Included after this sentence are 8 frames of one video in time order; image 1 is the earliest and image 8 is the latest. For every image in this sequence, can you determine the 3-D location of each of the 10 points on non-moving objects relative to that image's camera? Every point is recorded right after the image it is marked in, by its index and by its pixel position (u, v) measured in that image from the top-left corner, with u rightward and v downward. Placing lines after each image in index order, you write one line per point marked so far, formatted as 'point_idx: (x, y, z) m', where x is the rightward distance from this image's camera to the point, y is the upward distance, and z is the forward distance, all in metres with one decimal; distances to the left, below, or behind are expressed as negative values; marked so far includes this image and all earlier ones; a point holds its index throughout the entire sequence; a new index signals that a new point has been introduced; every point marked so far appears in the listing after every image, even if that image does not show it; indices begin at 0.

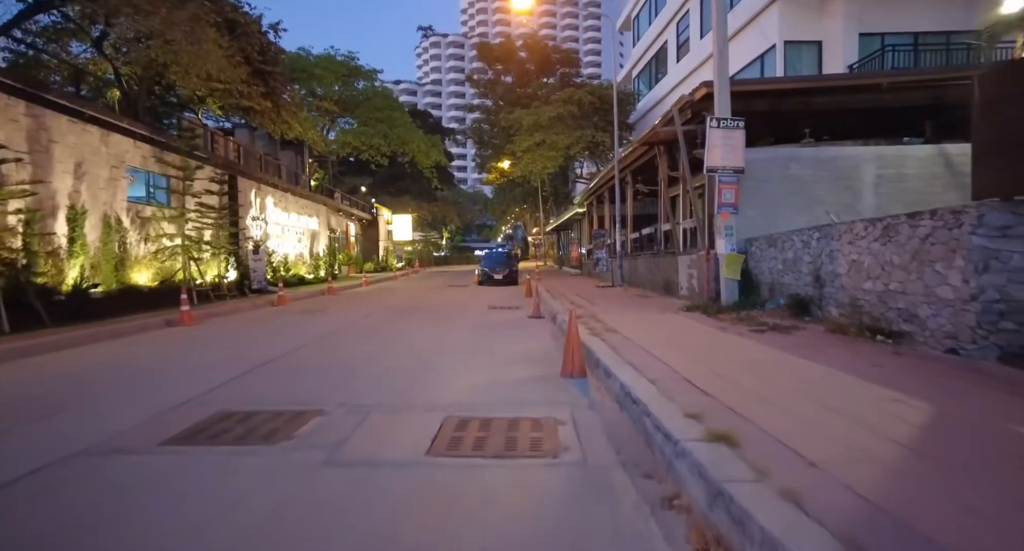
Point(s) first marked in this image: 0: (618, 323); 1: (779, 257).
0: (+2.1, -1.0, +12.0) m
1: (+5.8, +0.4, +12.8) m
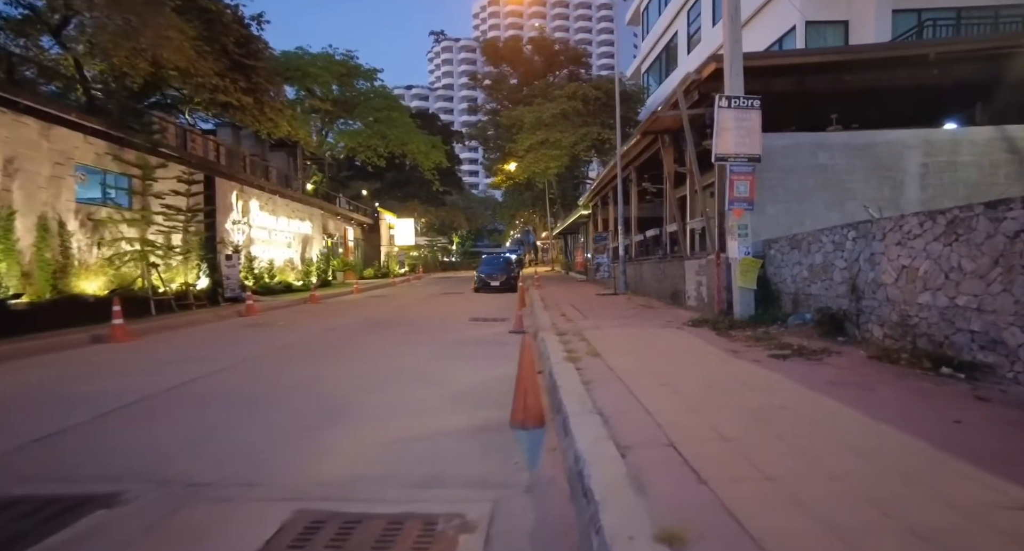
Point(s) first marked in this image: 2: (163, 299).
0: (+1.5, -1.1, +9.8) m
1: (+5.2, +0.2, +10.5) m
2: (-12.7, -0.9, +21.1) m
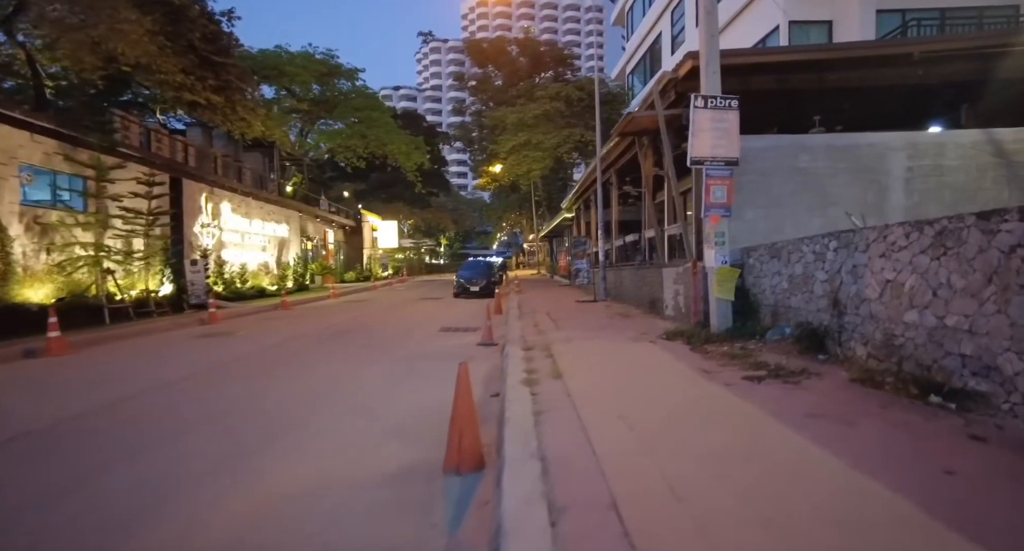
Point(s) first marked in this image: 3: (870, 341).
0: (+0.8, -1.3, +9.1) m
1: (+4.5, 0.0, +9.9) m
2: (-13.5, -1.1, +20.1) m
3: (+4.5, -0.8, +7.4) m
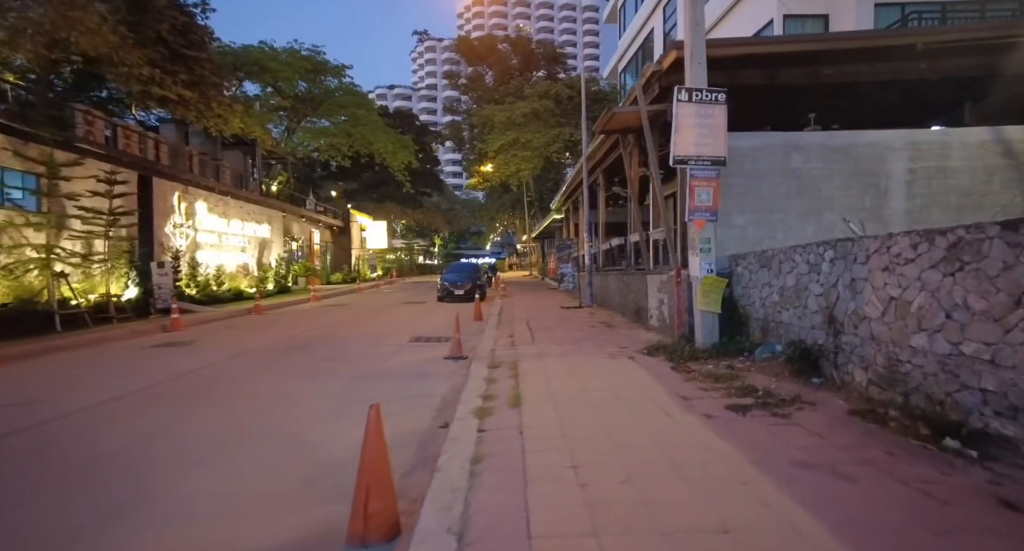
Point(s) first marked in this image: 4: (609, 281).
0: (+0.3, -1.5, +8.1) m
1: (+4.0, -0.1, +8.9) m
2: (-14.2, -1.2, +19.0) m
3: (+3.9, -1.0, +6.5) m
4: (+3.2, -0.2, +19.8) m
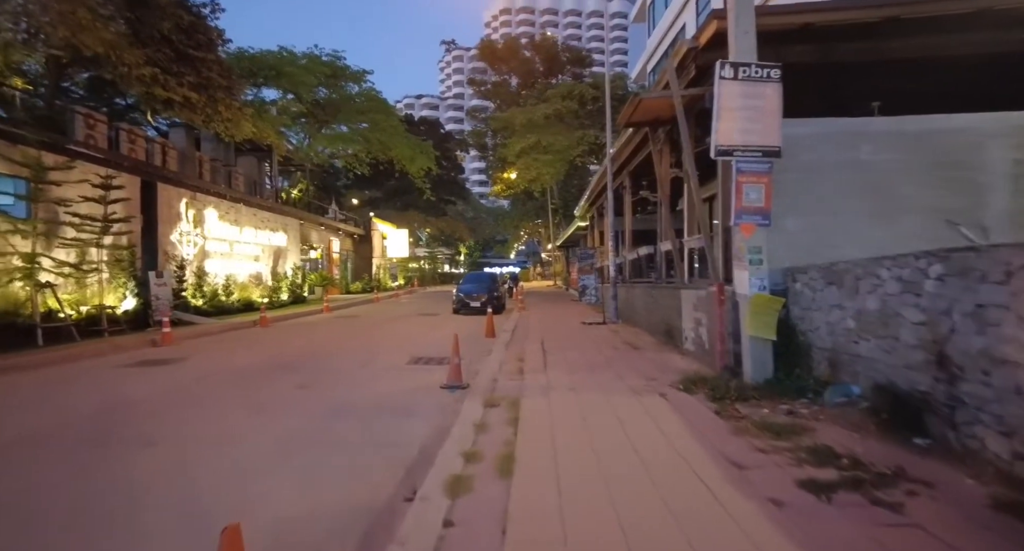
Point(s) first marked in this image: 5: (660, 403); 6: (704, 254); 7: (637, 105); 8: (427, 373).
0: (+0.2, -1.7, +6.3) m
1: (+4.0, -0.4, +7.0) m
2: (-13.7, -1.5, +17.9) m
3: (+3.8, -1.2, +4.5) m
4: (+3.8, -0.6, +17.9) m
5: (+1.9, -1.7, +7.7) m
6: (+4.0, +0.5, +12.2) m
7: (+2.4, +3.3, +11.5) m
8: (-1.6, -1.9, +11.4) m
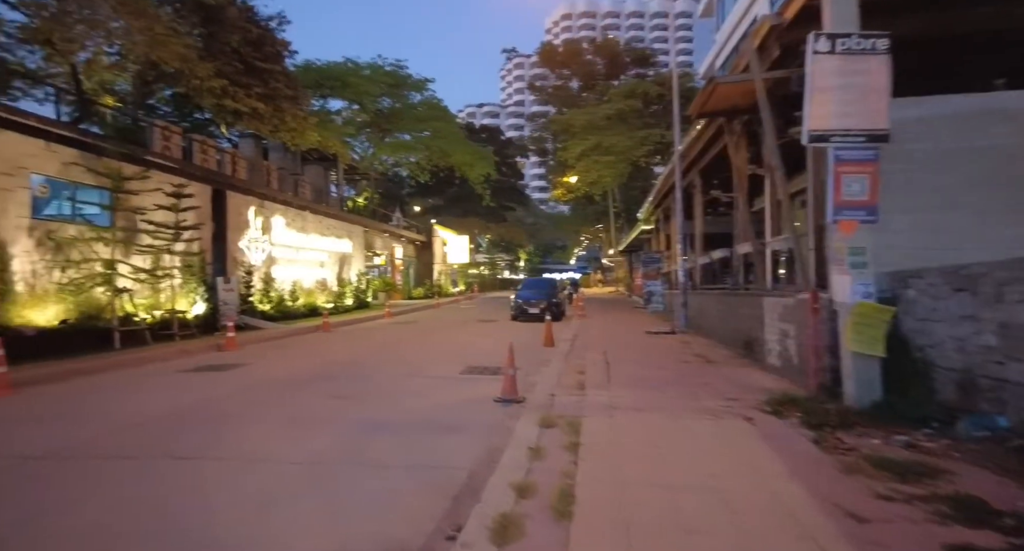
0: (+0.8, -1.7, +5.5) m
1: (+4.6, -0.4, +5.7) m
2: (-11.8, -1.7, +18.4) m
3: (+4.1, -1.2, +3.3) m
4: (+5.5, -0.7, +16.6) m
5: (+2.6, -1.7, +6.7) m
6: (+5.2, +0.3, +11.0) m
7: (+3.5, +3.2, +10.5) m
8: (-0.5, -2.0, +10.7) m
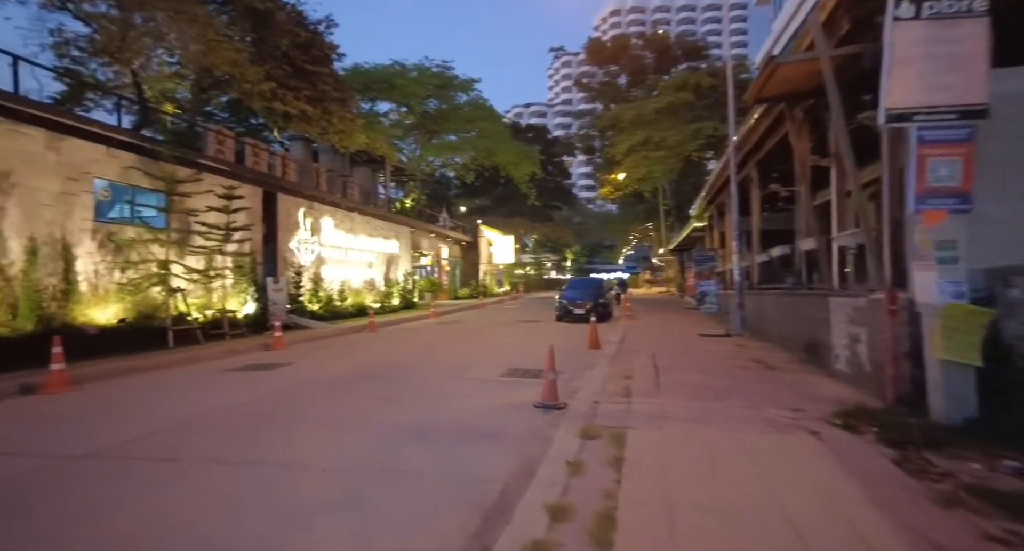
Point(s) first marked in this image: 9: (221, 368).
0: (+1.1, -1.7, +4.9) m
1: (+4.9, -0.4, +4.8) m
2: (-10.4, -1.7, +18.9) m
3: (+4.3, -1.2, +2.5) m
4: (+6.7, -0.7, +15.6) m
5: (+3.0, -1.7, +6.0) m
6: (+5.9, +0.4, +10.0) m
7: (+4.2, +3.3, +9.7) m
8: (+0.2, -2.0, +10.2) m
9: (-7.1, -2.3, +14.6) m
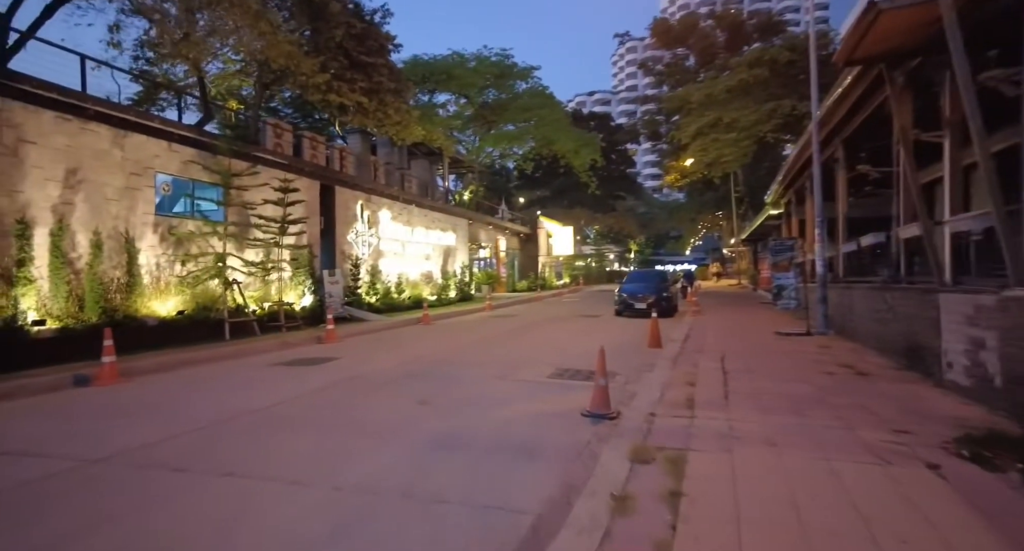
0: (+1.3, -1.7, +3.8) m
1: (+5.0, -0.3, +3.4) m
2: (-8.6, -1.5, +19.0) m
3: (+4.2, -1.2, +1.1) m
4: (+8.0, -0.5, +13.9) m
5: (+3.3, -1.6, +4.7) m
6: (+6.6, +0.5, +8.4) m
7: (+4.9, +3.4, +8.2) m
8: (+1.0, -1.8, +9.2) m
9: (-5.8, -2.1, +14.4) m
